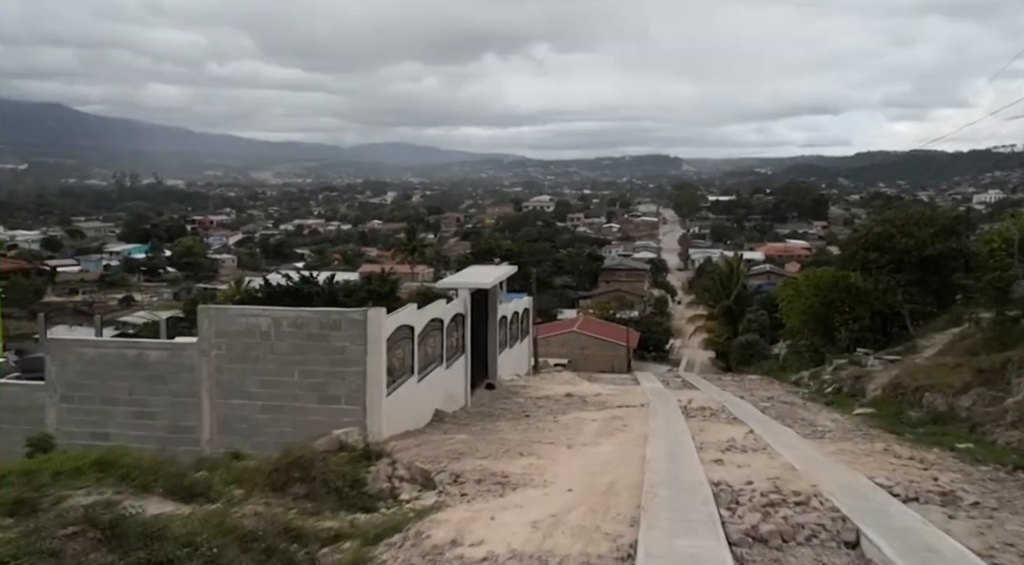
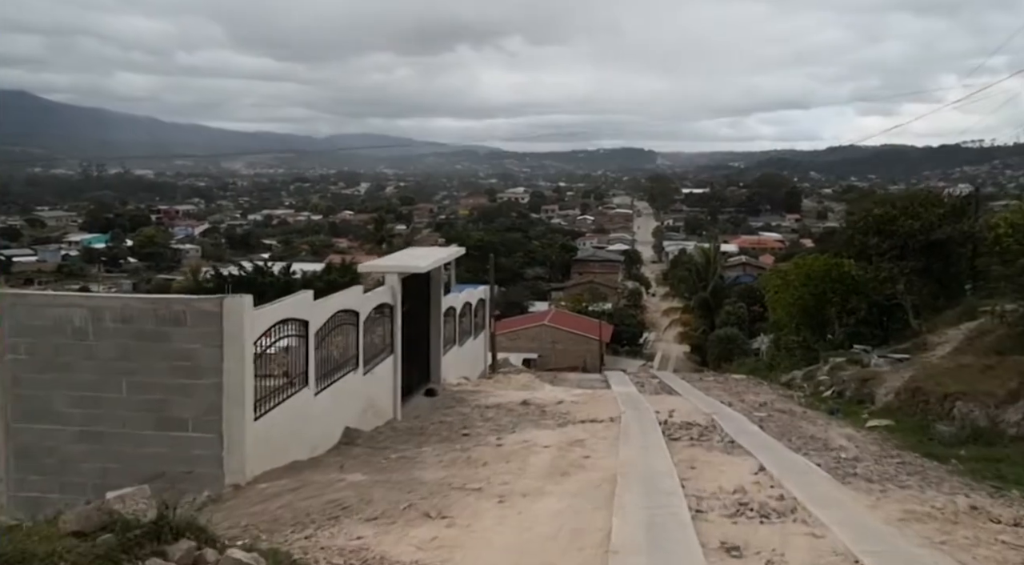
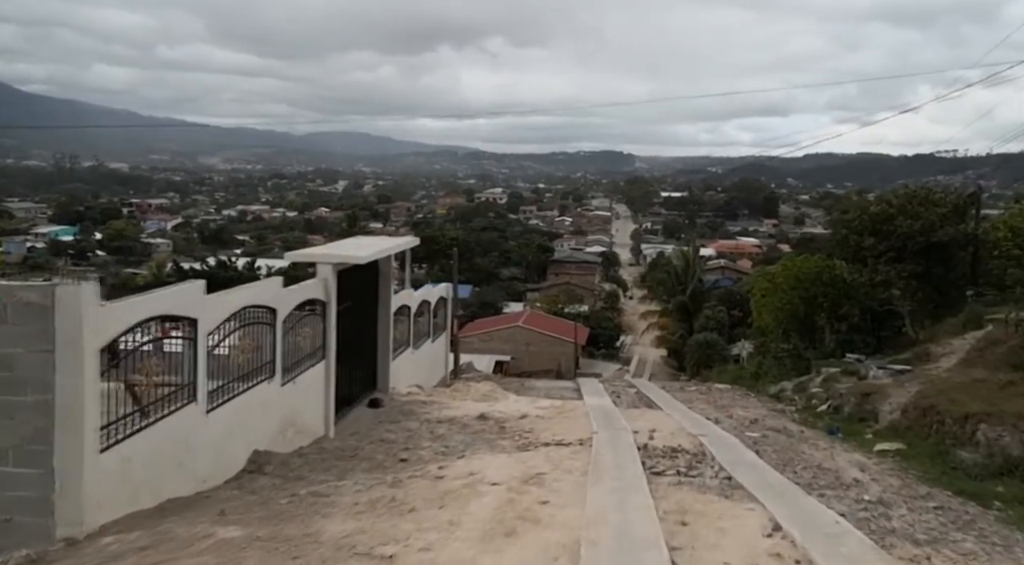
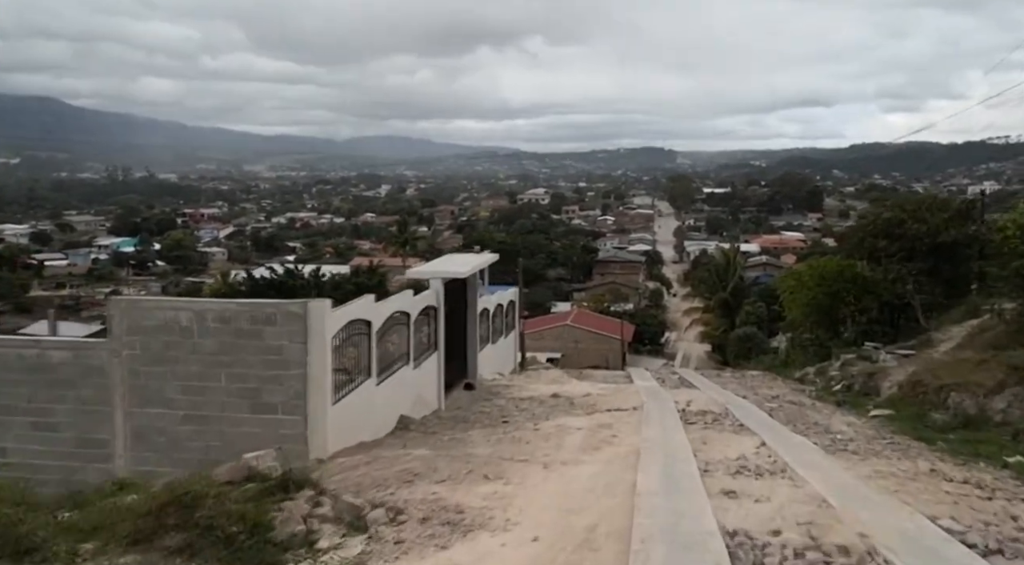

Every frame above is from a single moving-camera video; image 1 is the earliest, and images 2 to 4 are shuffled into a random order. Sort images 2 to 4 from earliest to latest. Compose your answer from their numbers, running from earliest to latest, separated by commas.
4, 2, 3
